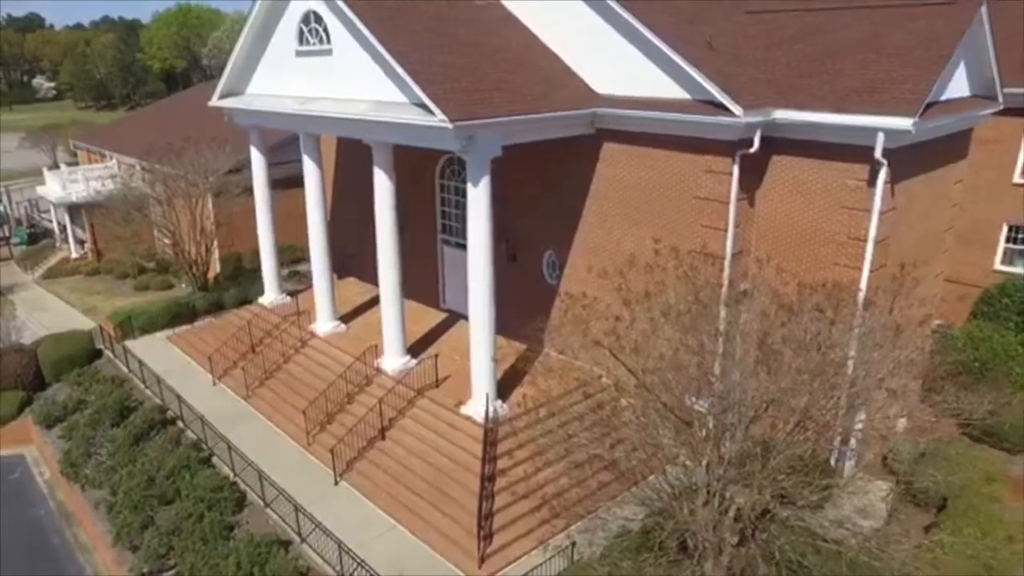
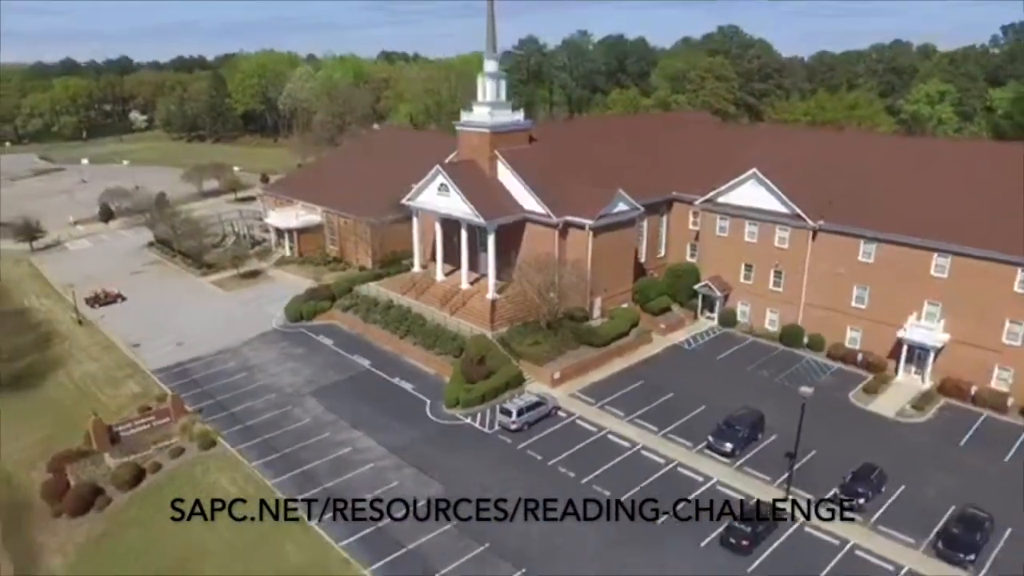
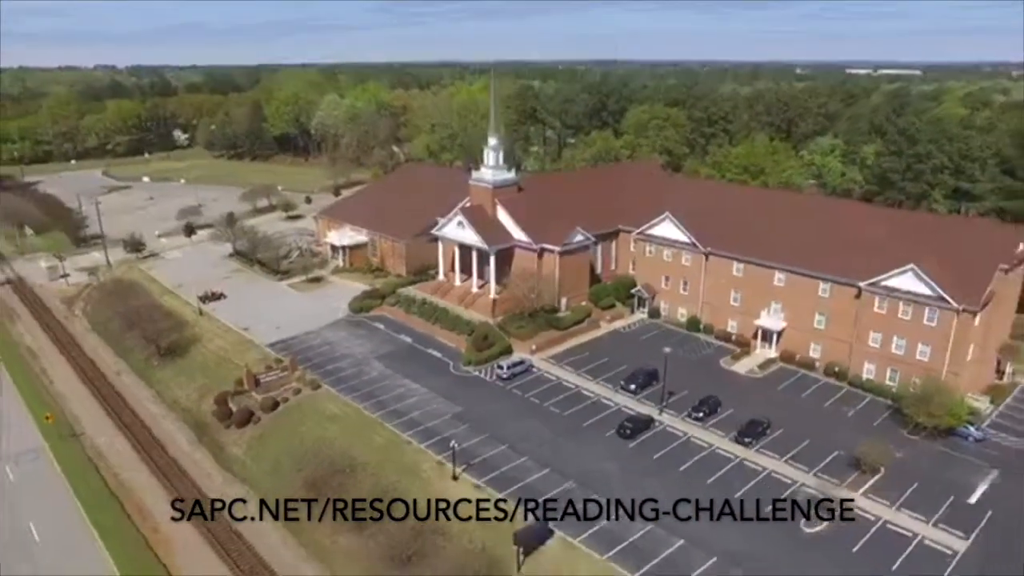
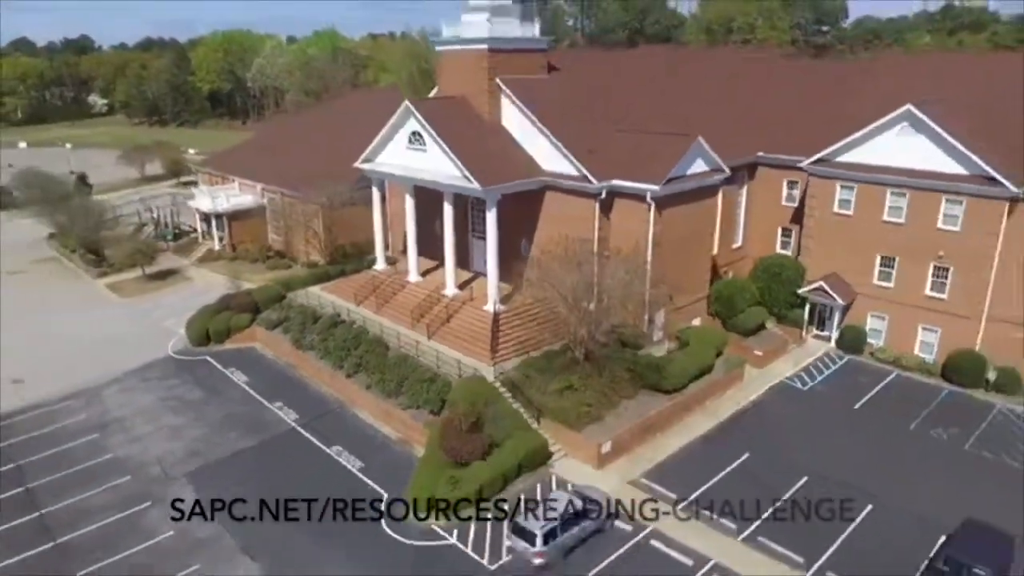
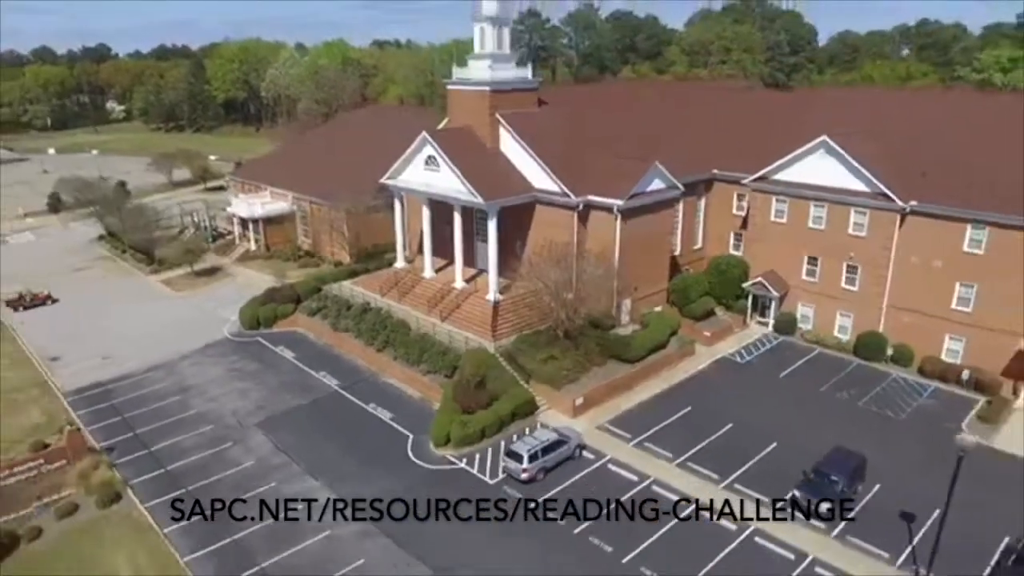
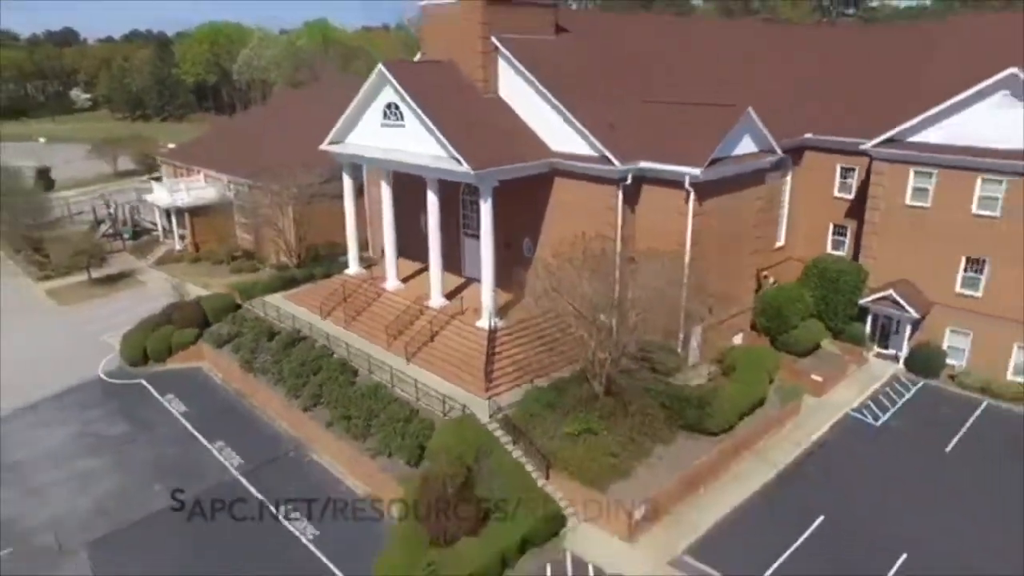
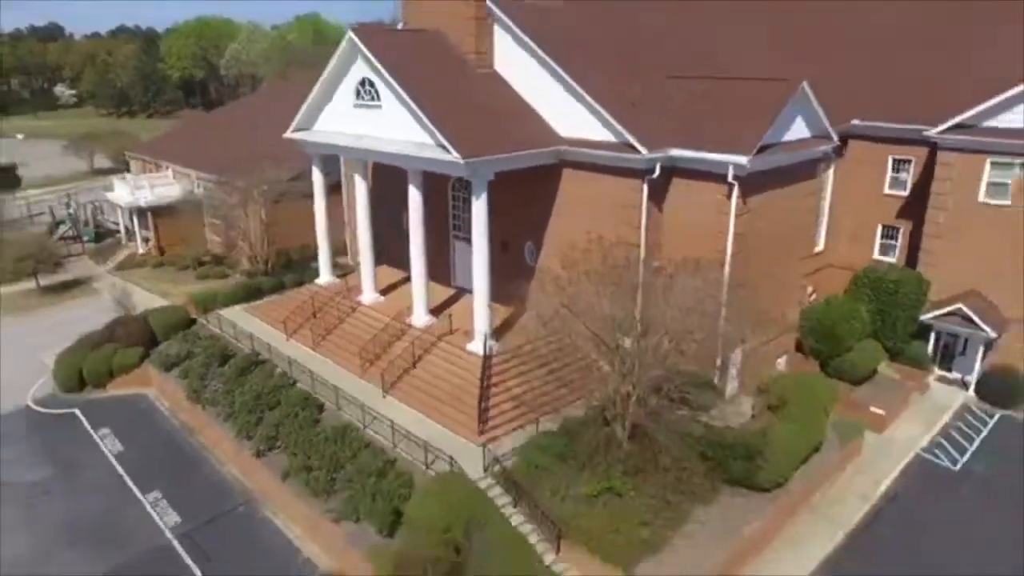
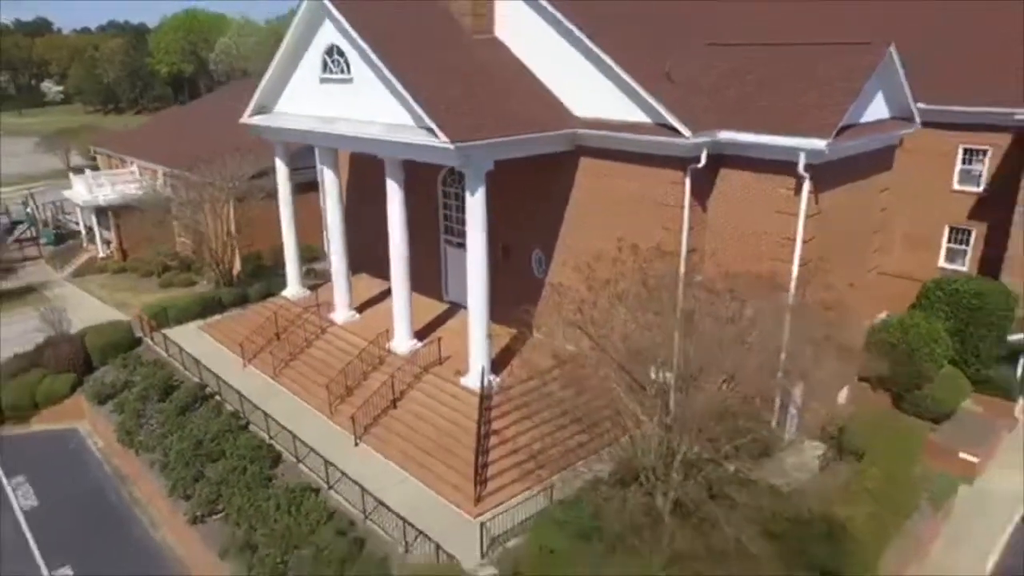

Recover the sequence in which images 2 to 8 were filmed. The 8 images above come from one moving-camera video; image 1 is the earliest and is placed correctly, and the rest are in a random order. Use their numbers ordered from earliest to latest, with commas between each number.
8, 7, 6, 4, 5, 2, 3
